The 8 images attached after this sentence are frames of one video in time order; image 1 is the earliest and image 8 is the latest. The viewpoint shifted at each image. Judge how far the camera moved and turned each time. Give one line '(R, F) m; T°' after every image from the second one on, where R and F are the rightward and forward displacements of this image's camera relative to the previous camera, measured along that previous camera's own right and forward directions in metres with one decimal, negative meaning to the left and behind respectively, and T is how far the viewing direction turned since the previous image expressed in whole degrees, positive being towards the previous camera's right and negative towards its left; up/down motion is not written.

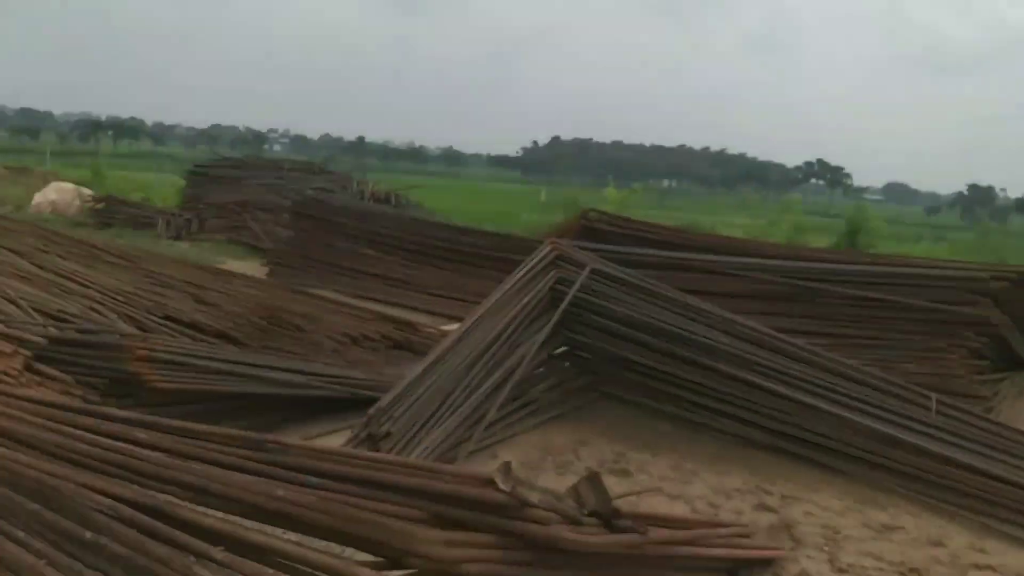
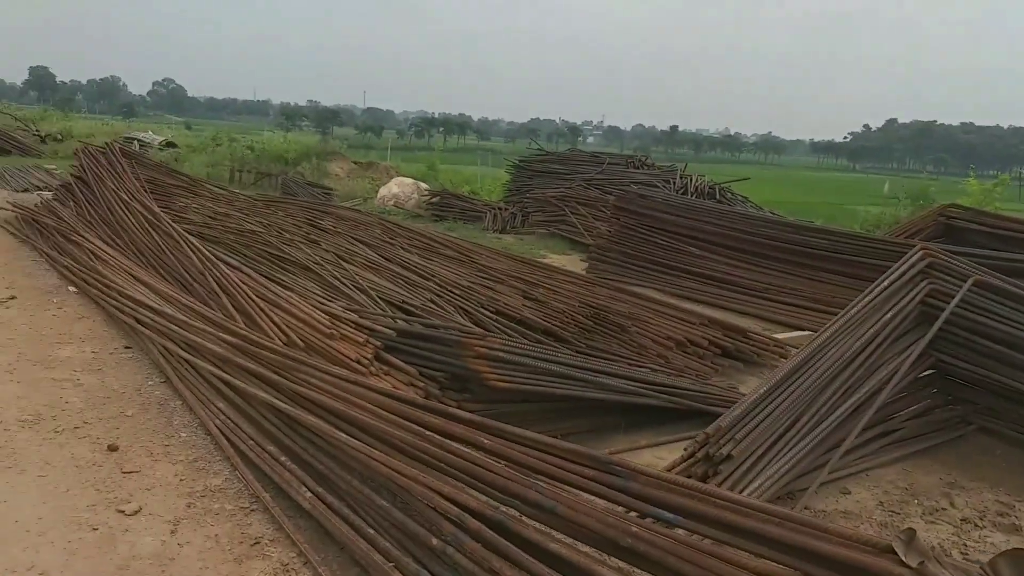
(-0.2, +0.3) m; -21°
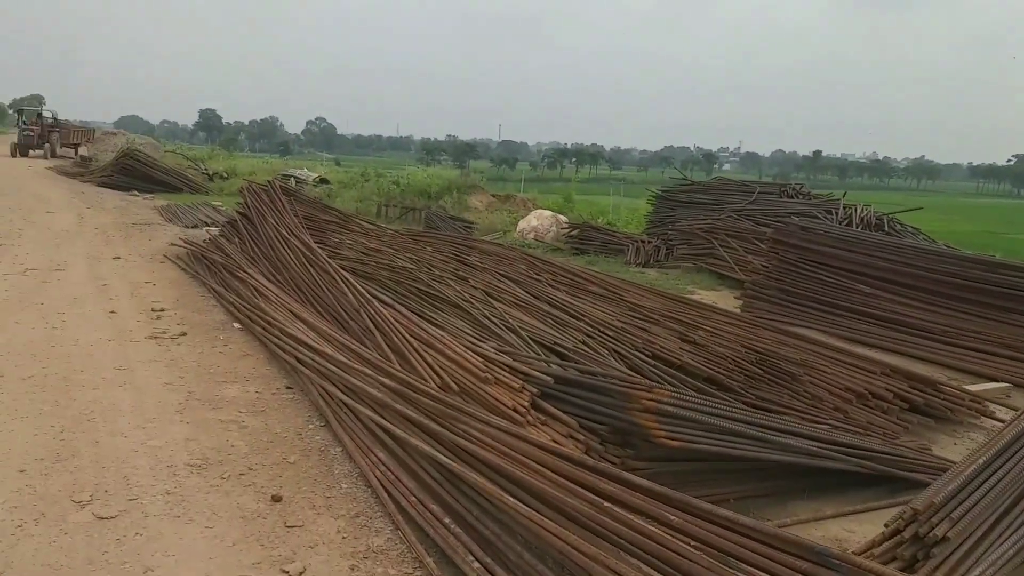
(-0.2, +0.2) m; -9°
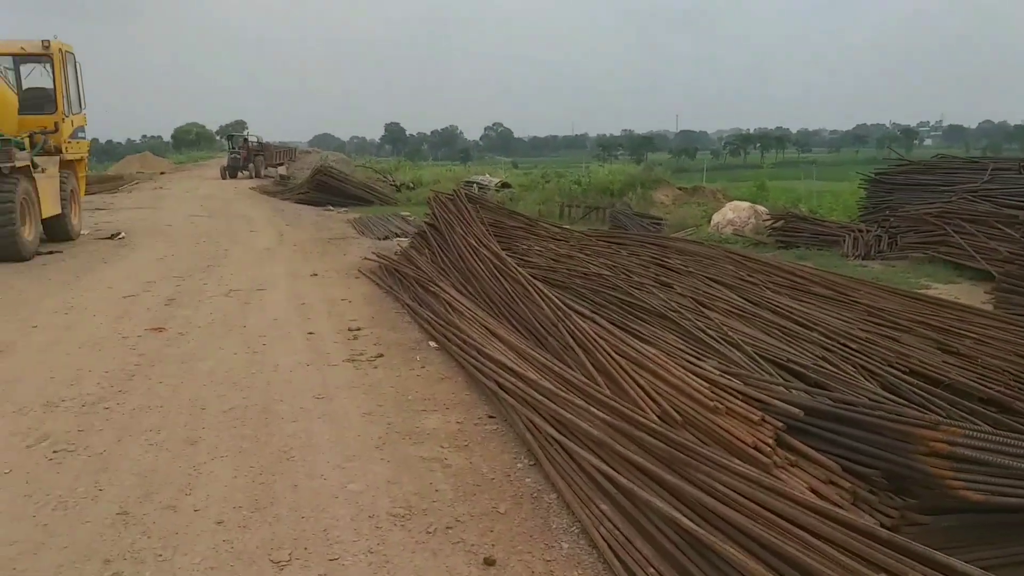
(-0.2, +0.5) m; -13°
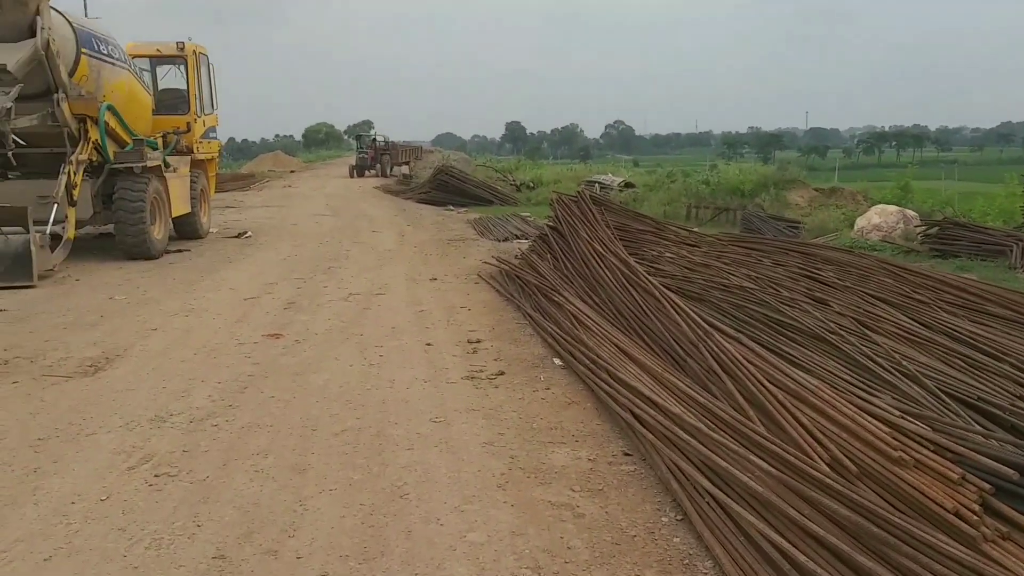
(-0.1, +0.4) m; -8°
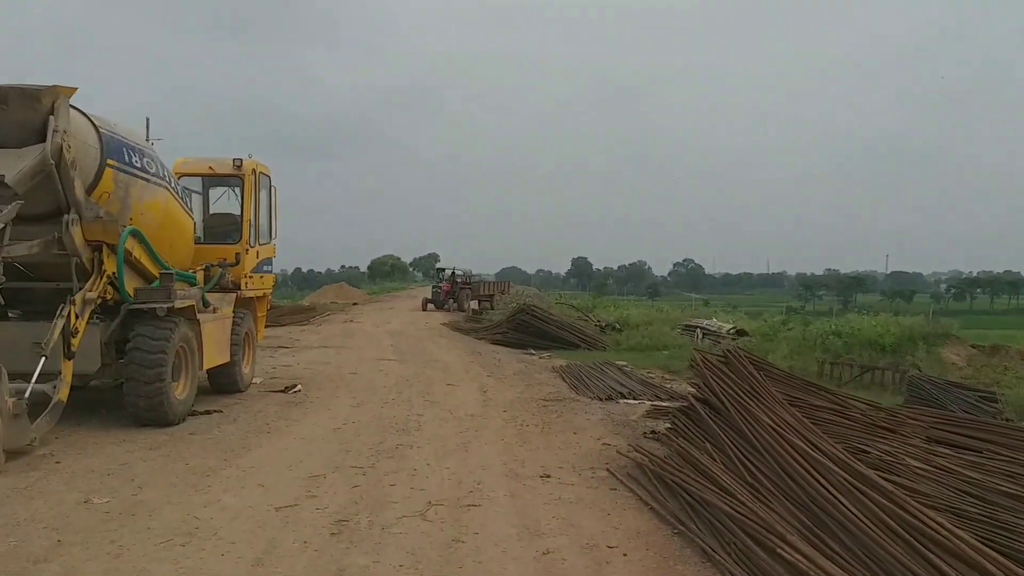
(-0.6, +2.4) m; -4°
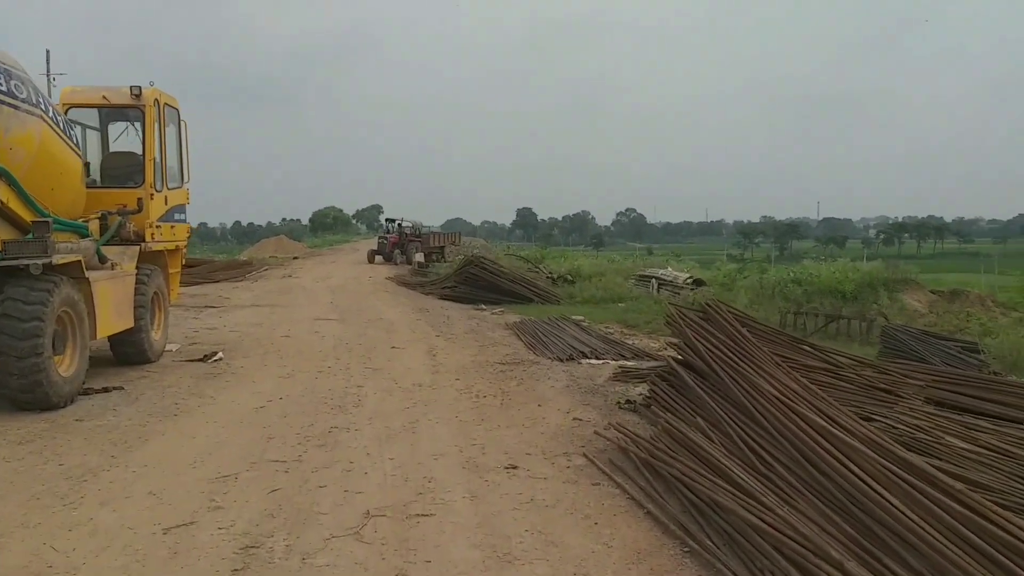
(-0.1, +1.1) m; +4°
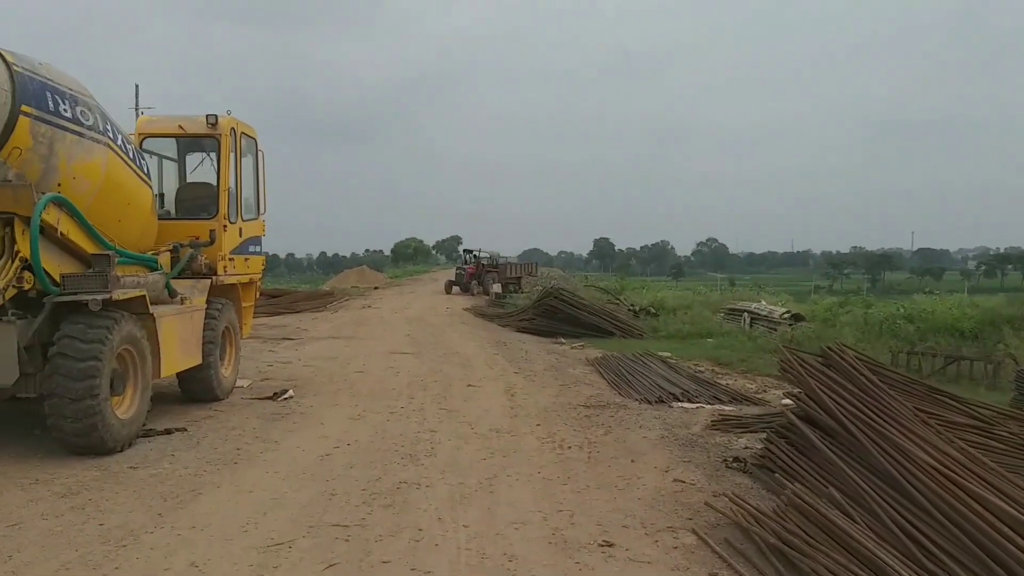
(-0.1, +0.7) m; -5°
